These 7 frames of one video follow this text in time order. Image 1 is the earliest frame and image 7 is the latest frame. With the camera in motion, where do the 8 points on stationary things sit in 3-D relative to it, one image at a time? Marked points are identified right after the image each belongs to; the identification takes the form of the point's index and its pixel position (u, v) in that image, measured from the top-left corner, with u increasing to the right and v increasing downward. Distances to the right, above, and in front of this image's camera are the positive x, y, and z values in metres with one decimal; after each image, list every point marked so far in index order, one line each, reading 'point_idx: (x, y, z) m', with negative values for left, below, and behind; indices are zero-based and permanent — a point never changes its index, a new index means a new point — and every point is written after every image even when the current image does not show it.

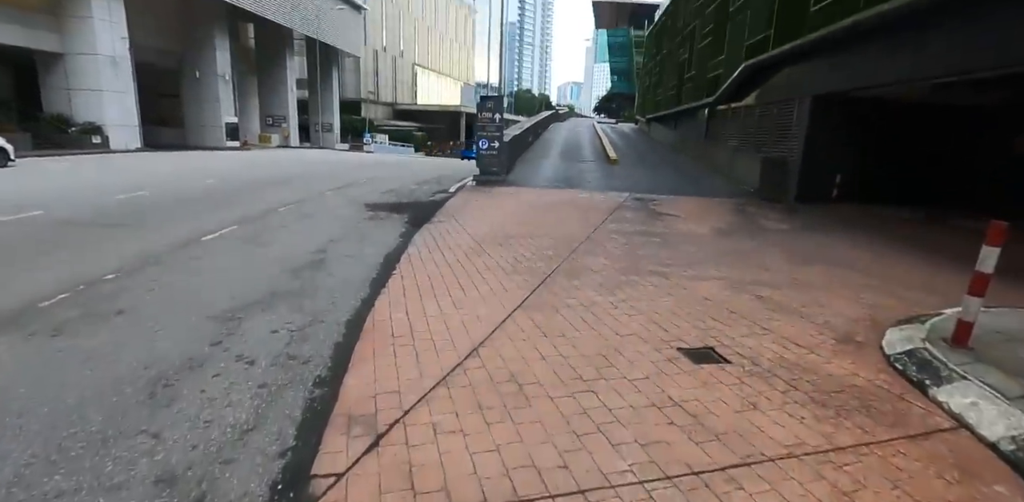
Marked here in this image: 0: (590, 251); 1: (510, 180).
0: (+1.2, 0.0, +7.8) m
1: (-0.1, +2.3, +17.3) m
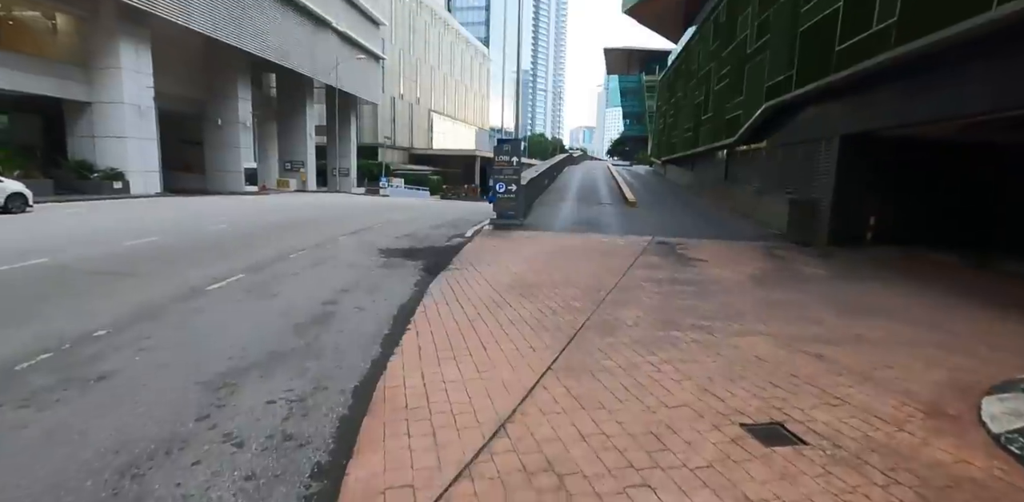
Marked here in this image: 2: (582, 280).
0: (+1.5, -0.7, +7.2) m
1: (+0.5, +0.9, +16.9) m
2: (+1.2, -0.5, +8.7) m
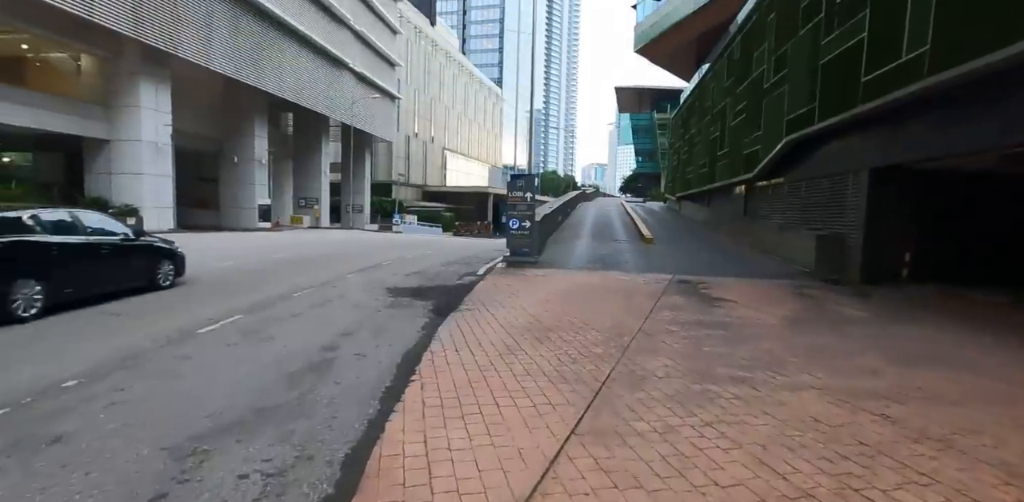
0: (+1.7, -1.2, +6.5) m
1: (+0.9, -0.3, +16.3) m
2: (+1.4, -1.1, +8.1) m
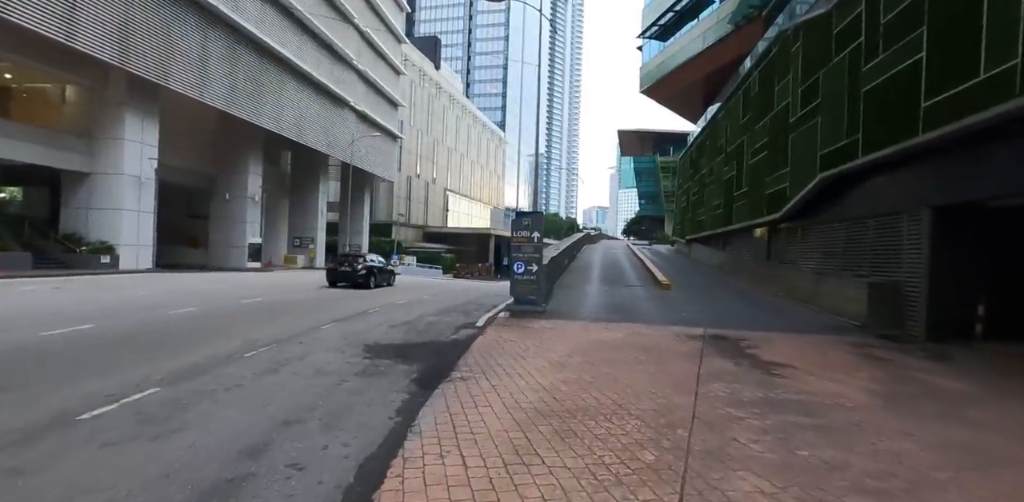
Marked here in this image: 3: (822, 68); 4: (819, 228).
0: (+1.8, -1.7, +4.5) m
1: (+1.1, -1.6, +14.3) m
2: (+1.5, -1.8, +6.0) m
3: (+9.5, +5.6, +16.0) m
4: (+10.1, +0.8, +17.1) m
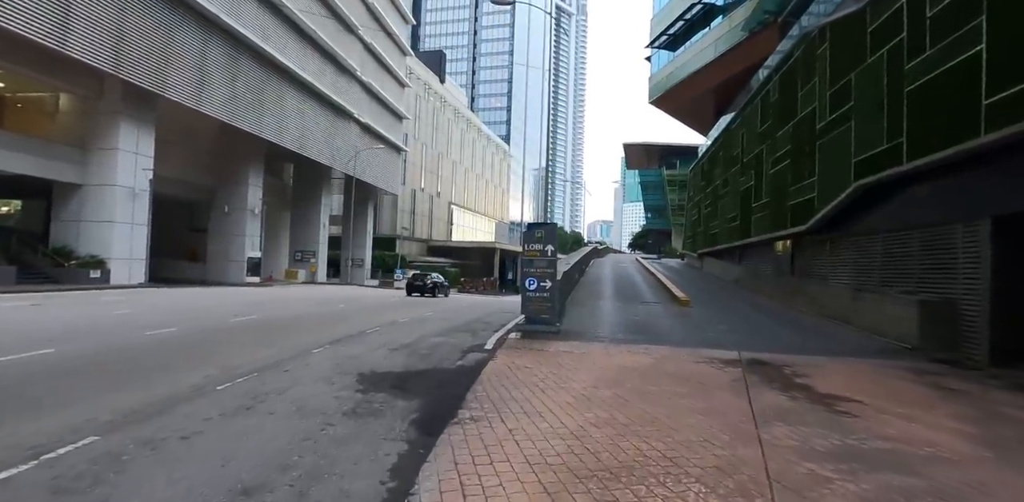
0: (+2.0, -1.8, +3.3) m
1: (+1.3, -2.0, +13.1) m
2: (+1.7, -1.9, +4.8) m
3: (+9.8, +5.2, +14.9) m
4: (+10.4, +0.3, +15.9) m
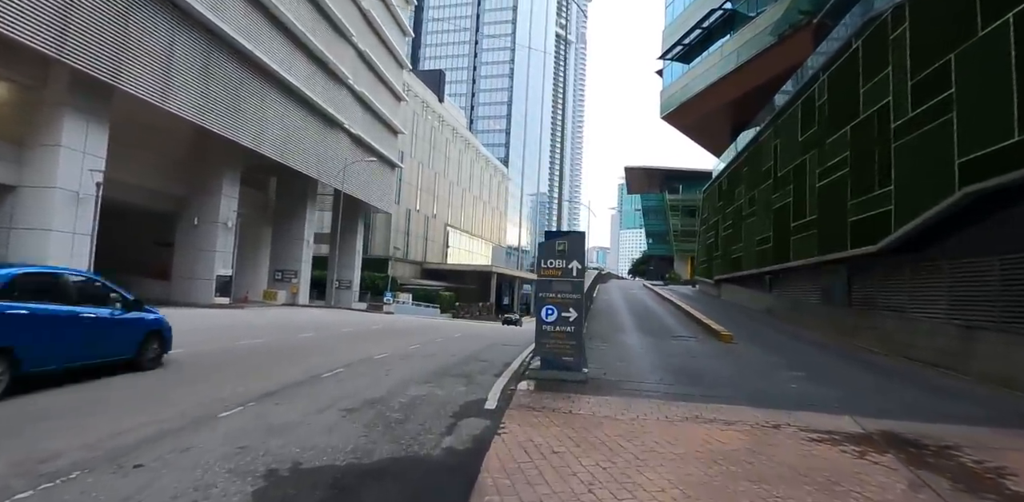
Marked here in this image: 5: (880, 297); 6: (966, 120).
0: (+2.2, -1.7, -0.1) m
1: (+1.5, -2.3, +9.7) m
2: (+2.0, -1.9, +1.4) m
3: (+10.1, +4.6, +11.9) m
4: (+10.6, -0.3, +12.7) m
5: (+11.1, -1.4, +15.7) m
6: (+9.9, +2.8, +11.4) m
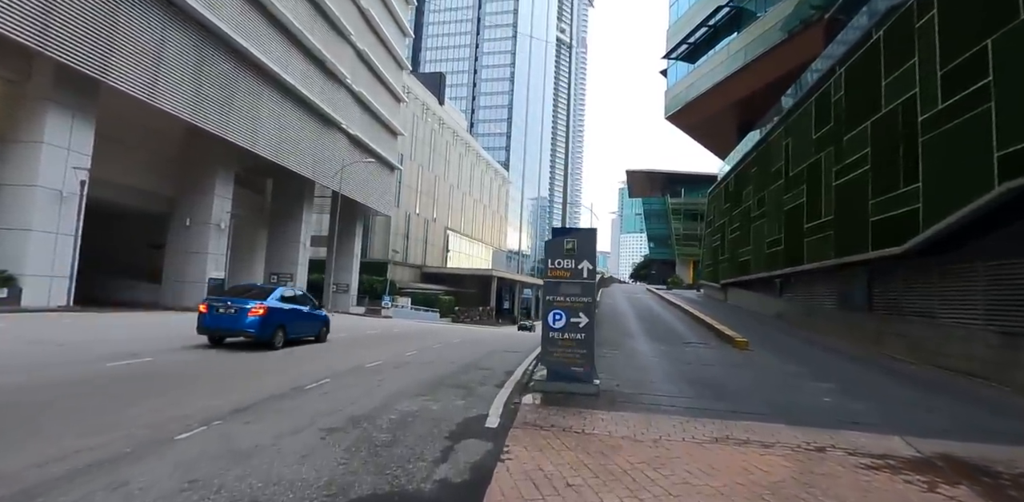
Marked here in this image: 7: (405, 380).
0: (+2.3, -1.6, -1.0) m
1: (+1.6, -2.3, +8.8) m
2: (+2.0, -1.8, +0.5) m
3: (+10.1, +4.6, +11.0) m
4: (+10.7, -0.3, +11.8) m
5: (+11.2, -1.4, +14.8) m
6: (+10.0, +2.8, +10.6) m
7: (-2.0, -2.4, +9.8) m
